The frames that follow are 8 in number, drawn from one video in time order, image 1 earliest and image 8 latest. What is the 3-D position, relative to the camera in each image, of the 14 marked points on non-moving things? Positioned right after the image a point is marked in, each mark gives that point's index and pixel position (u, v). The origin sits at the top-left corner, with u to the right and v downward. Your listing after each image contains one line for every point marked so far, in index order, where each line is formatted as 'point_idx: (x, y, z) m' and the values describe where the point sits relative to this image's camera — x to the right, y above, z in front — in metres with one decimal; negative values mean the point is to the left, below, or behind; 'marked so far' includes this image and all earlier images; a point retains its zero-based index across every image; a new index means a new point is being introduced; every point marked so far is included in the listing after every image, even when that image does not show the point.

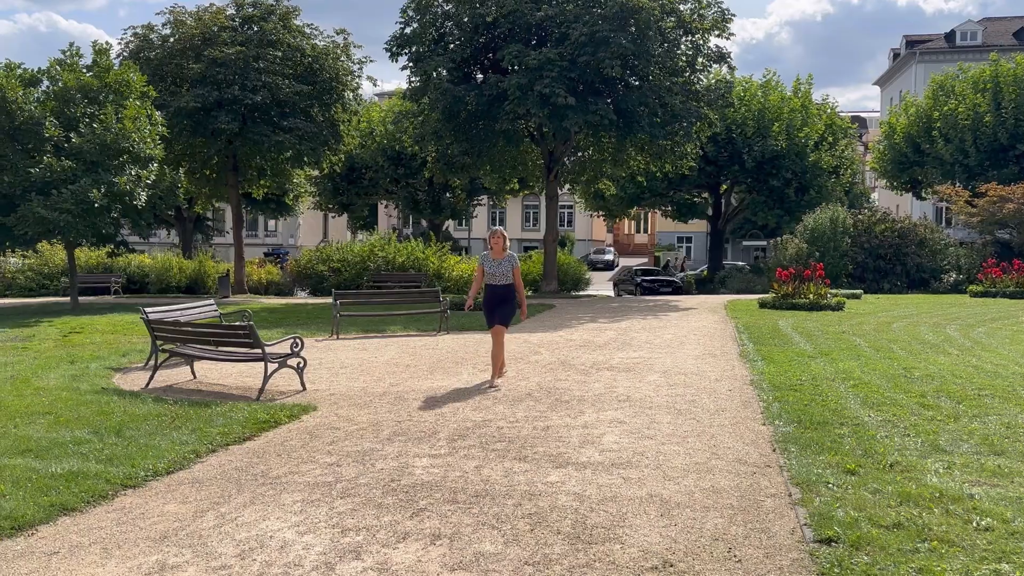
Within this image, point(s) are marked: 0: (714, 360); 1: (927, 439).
0: (+2.5, -0.9, +11.5) m
1: (+3.0, -1.1, +6.6) m
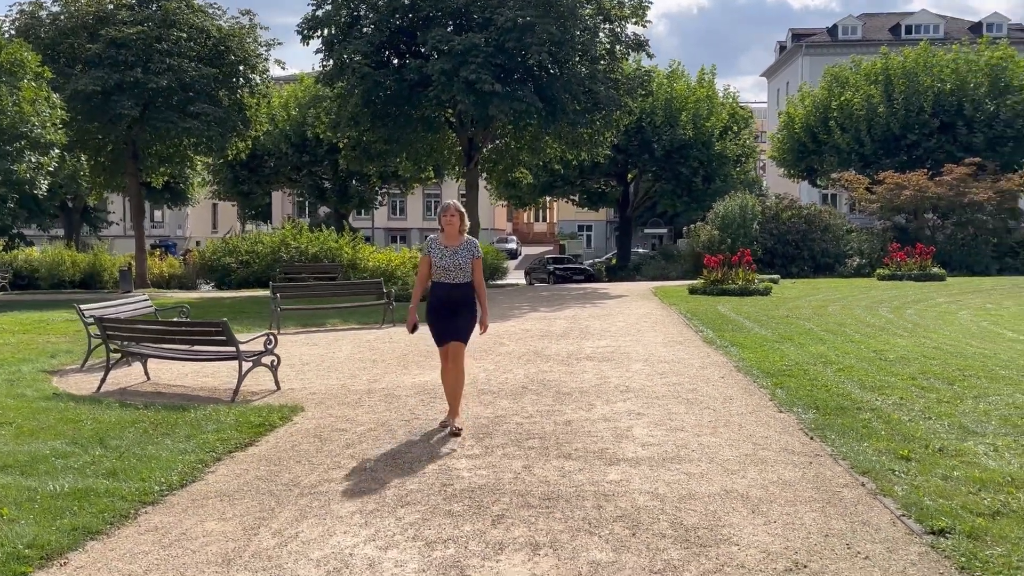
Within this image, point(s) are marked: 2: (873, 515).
0: (+2.1, -0.7, +11.4) m
1: (+3.2, -1.0, +6.7) m
2: (+1.8, -1.1, +4.5) m
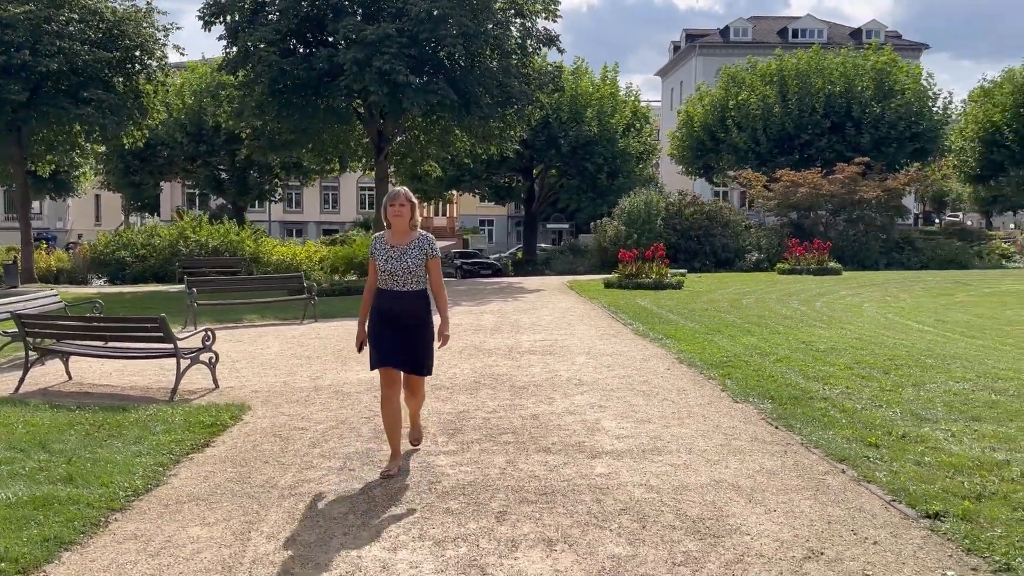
0: (+1.3, -0.6, +11.5) m
1: (+2.9, -0.9, +6.9) m
2: (+1.8, -1.1, +4.6) m
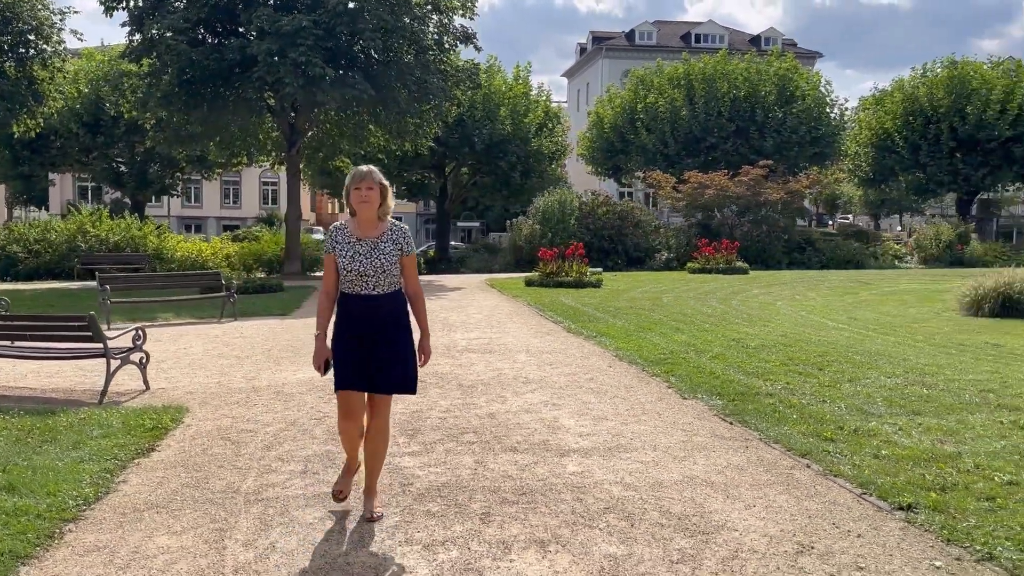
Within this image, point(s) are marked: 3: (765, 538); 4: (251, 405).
0: (+0.5, -0.6, +11.6) m
1: (+2.6, -0.9, +7.1) m
2: (+1.7, -1.1, +4.7) m
3: (+1.1, -1.1, +4.0) m
4: (-2.1, -0.9, +7.4) m
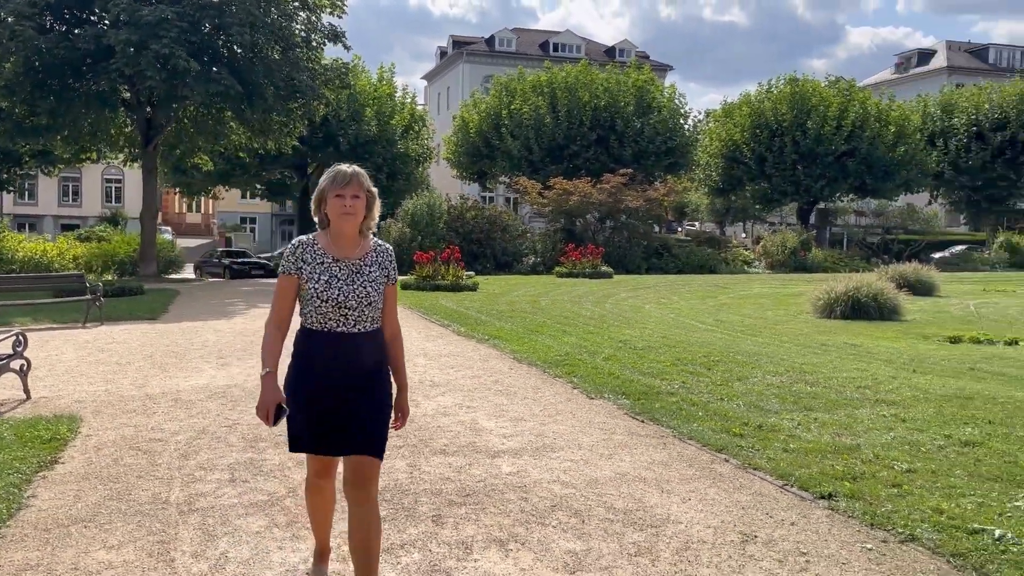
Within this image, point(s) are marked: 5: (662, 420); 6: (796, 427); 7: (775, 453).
0: (-0.9, -0.7, +11.6) m
1: (+1.9, -0.9, +7.6) m
2: (+1.3, -1.1, +5.0) m
3: (+0.9, -1.1, +4.3) m
4: (-2.8, -1.0, +7.1) m
5: (+1.1, -1.0, +6.7) m
6: (+2.0, -1.0, +6.6) m
7: (+1.6, -1.0, +5.7) m
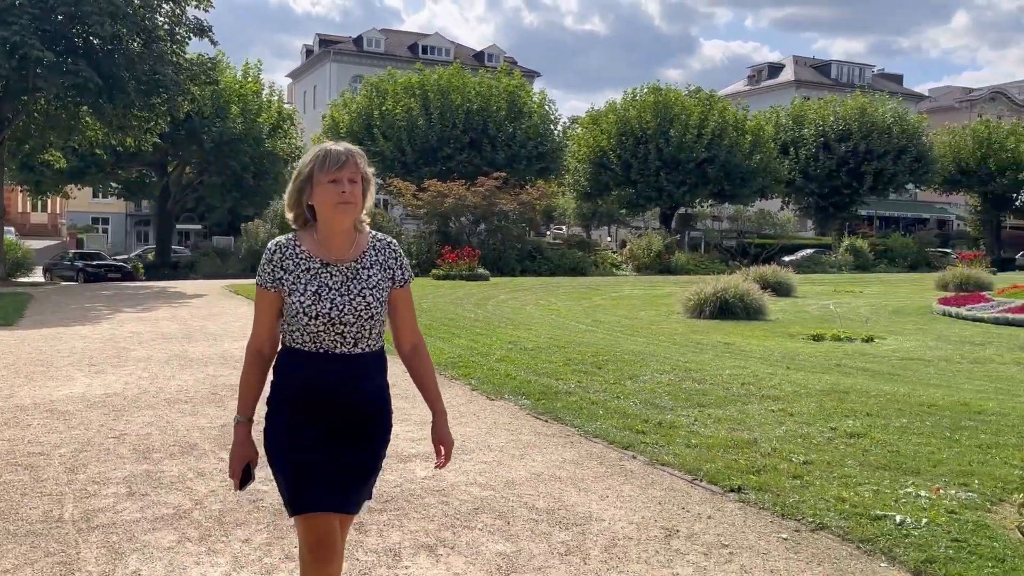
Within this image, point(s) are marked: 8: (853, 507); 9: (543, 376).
0: (-2.2, -0.7, +11.3) m
1: (+1.0, -0.9, +7.7) m
2: (+0.9, -1.1, +5.1) m
3: (+0.6, -1.1, +4.3) m
4: (-3.5, -1.0, +6.6) m
5: (+0.4, -1.0, +6.8) m
6: (+1.3, -1.0, +6.8) m
7: (+1.1, -1.0, +5.9) m
8: (+1.7, -1.1, +4.6) m
9: (+0.3, -0.9, +8.8) m
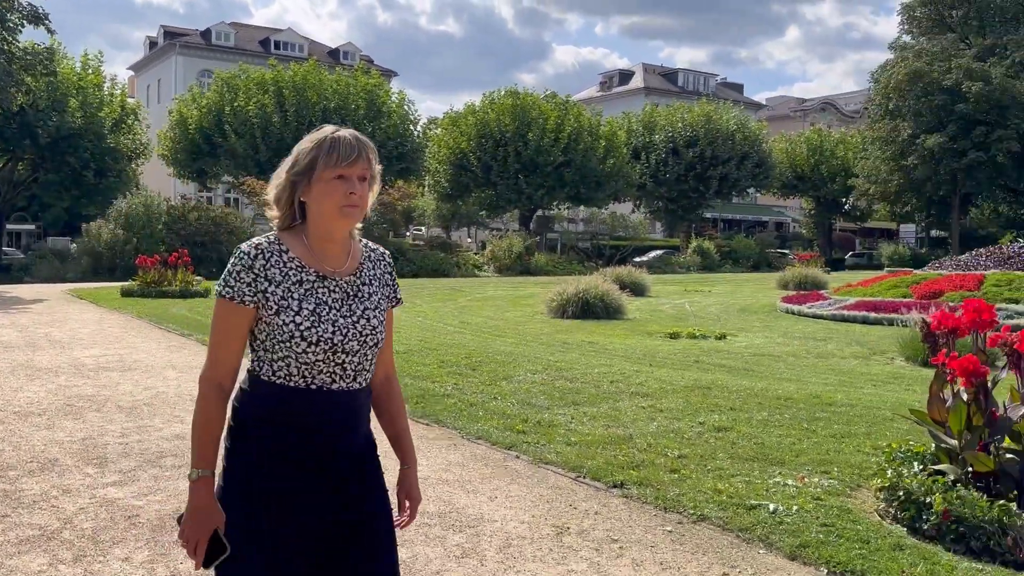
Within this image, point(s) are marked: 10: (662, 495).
0: (-3.8, -0.7, +10.9) m
1: (0.0, -0.9, +7.8) m
2: (+0.2, -1.1, +5.2) m
3: (+0.1, -1.1, +4.4) m
4: (-4.3, -1.0, +6.1) m
5: (-0.5, -1.0, +6.8) m
6: (+0.4, -1.0, +6.9) m
7: (+0.3, -1.0, +6.0) m
8: (+1.2, -1.1, +4.8) m
9: (-0.9, -0.9, +8.8) m
10: (+0.8, -1.1, +4.9) m
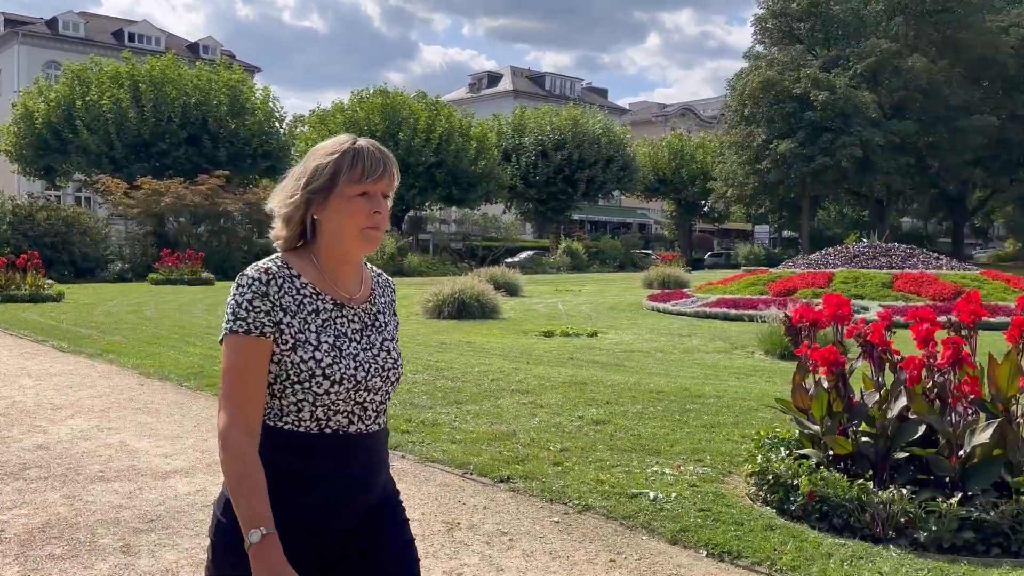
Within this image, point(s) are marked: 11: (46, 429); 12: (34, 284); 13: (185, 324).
0: (-5.2, -0.8, +10.3) m
1: (-1.0, -0.9, +7.8) m
2: (-0.4, -1.1, +5.3) m
3: (-0.5, -1.1, +4.4) m
4: (-5.0, -1.1, +5.5) m
5: (-1.4, -1.0, +6.7) m
6: (-0.5, -1.0, +7.0) m
7: (-0.4, -1.0, +6.0) m
8: (+0.6, -1.1, +5.0) m
9: (-2.0, -0.9, +8.6) m
10: (+0.2, -1.1, +5.0) m
11: (-3.3, -1.0, +6.5) m
12: (-9.9, +0.1, +19.2) m
13: (-5.3, -0.6, +14.9) m
